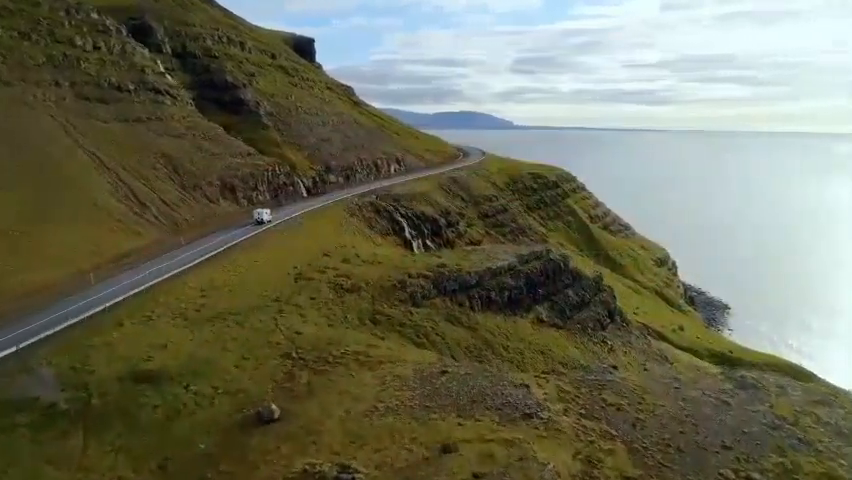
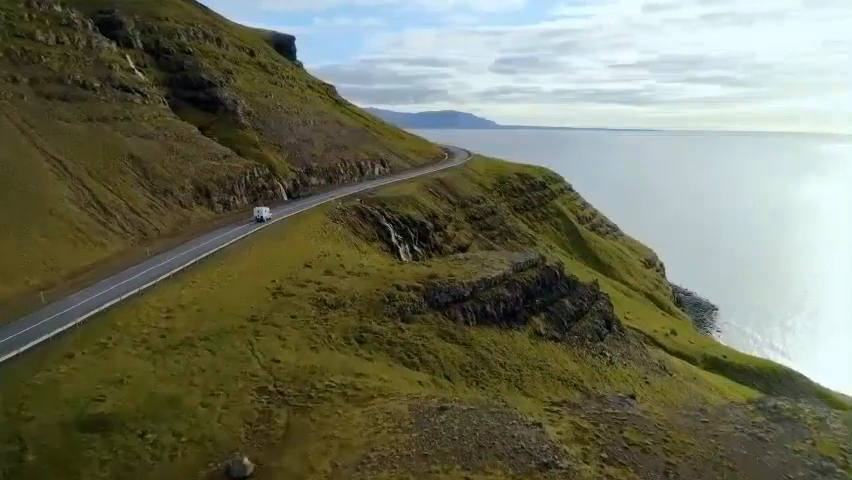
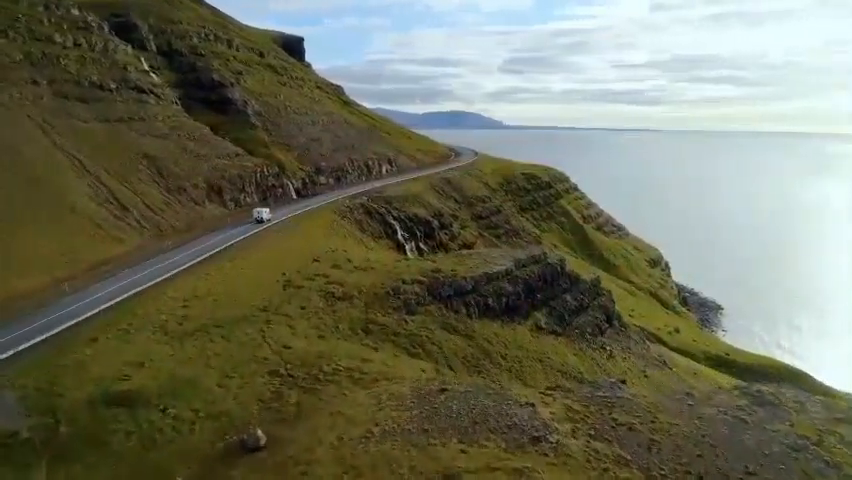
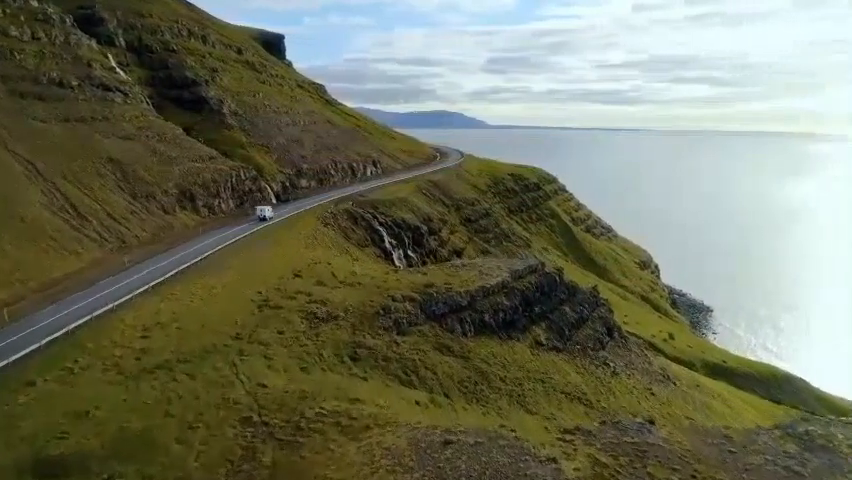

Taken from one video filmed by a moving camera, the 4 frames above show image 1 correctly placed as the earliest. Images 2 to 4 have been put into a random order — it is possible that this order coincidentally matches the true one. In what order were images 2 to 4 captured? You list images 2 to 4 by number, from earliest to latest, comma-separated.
3, 2, 4
